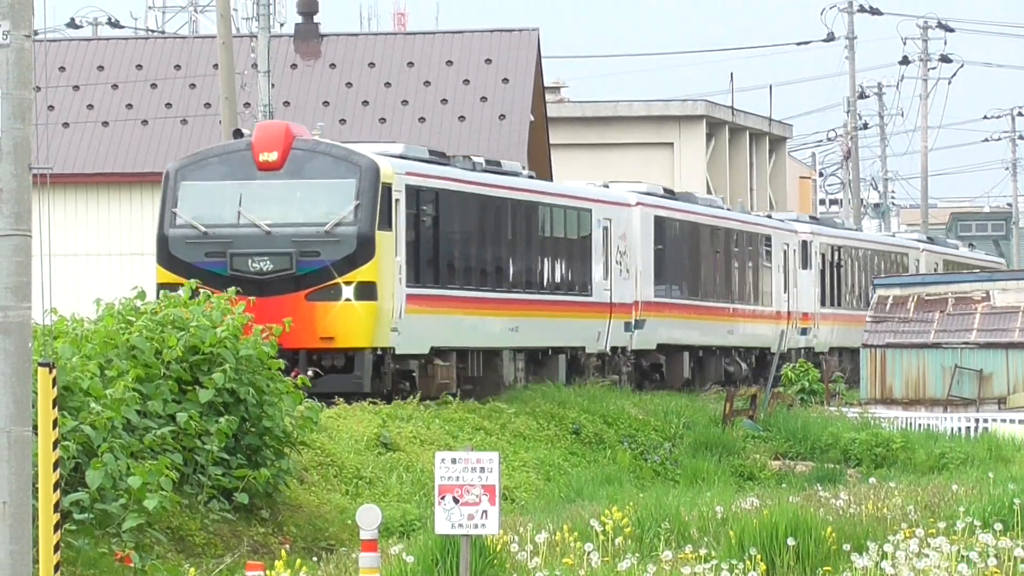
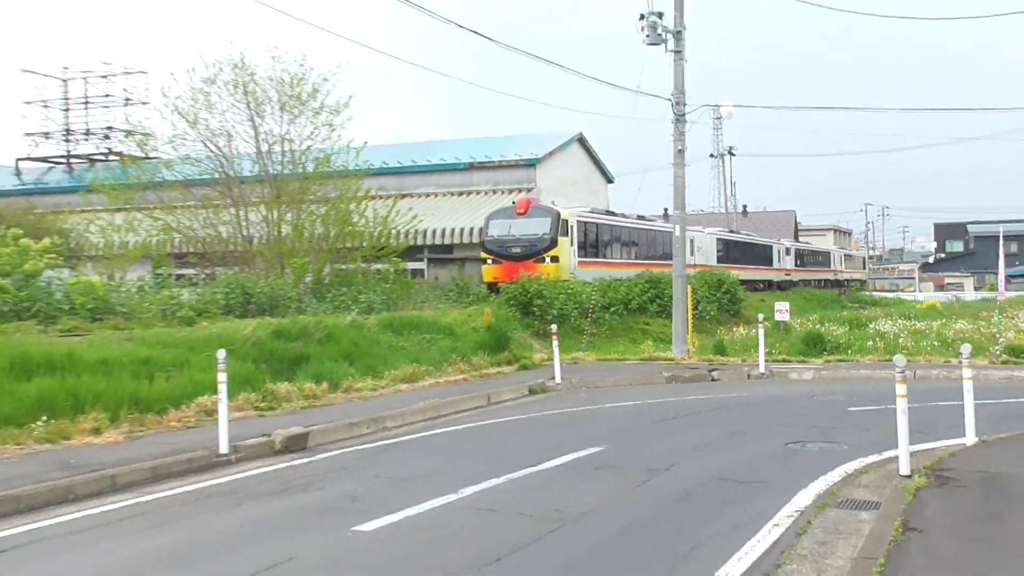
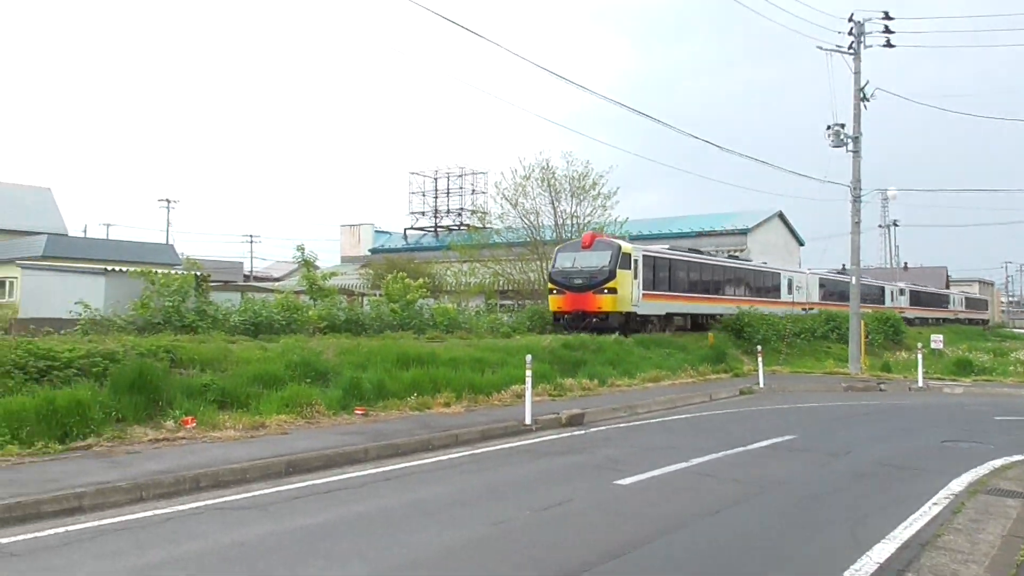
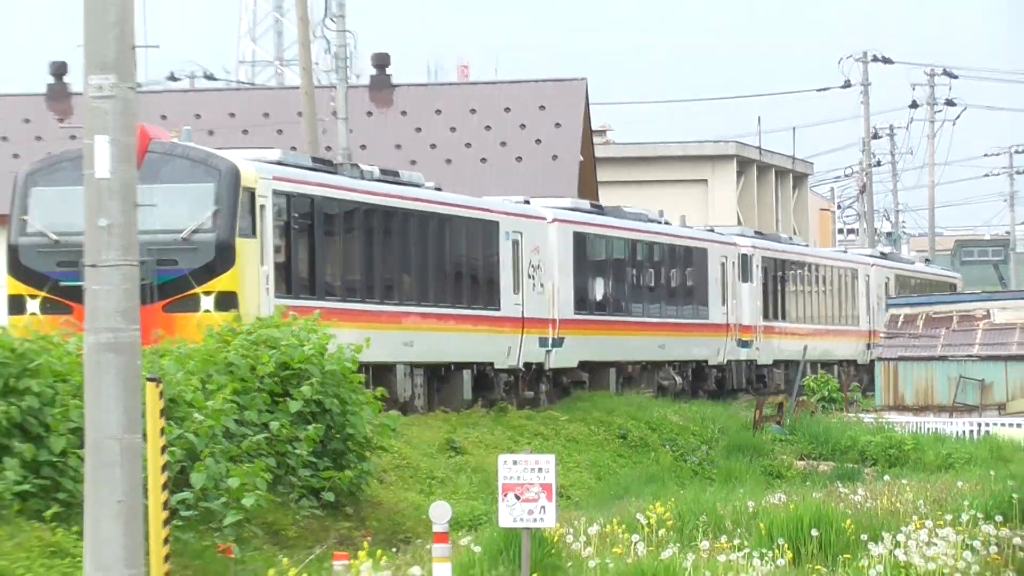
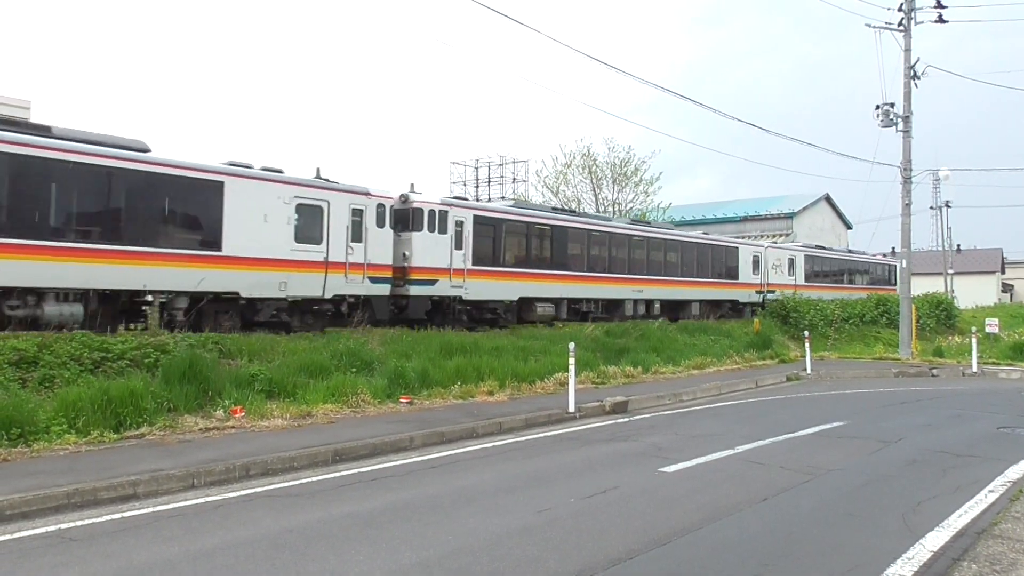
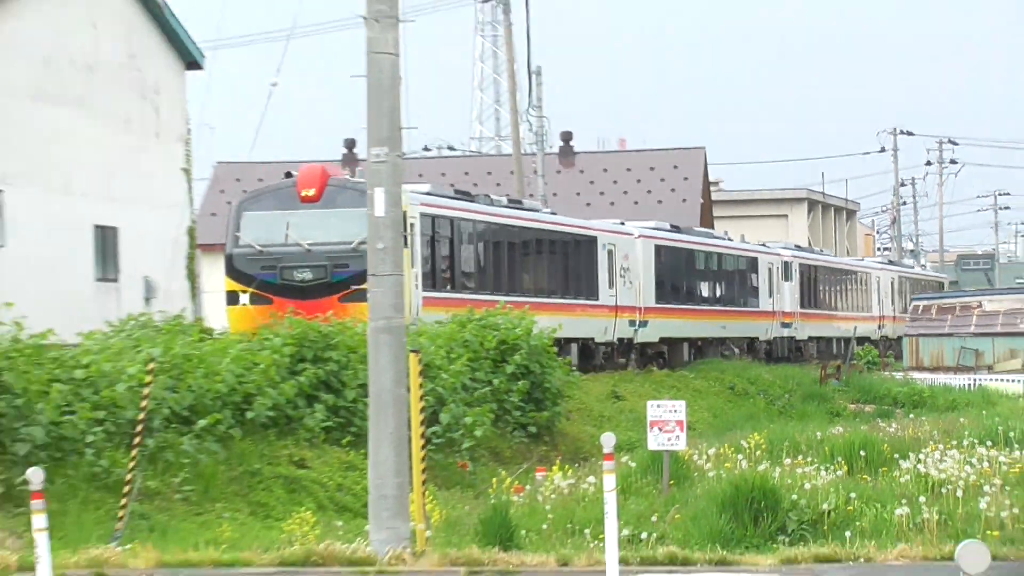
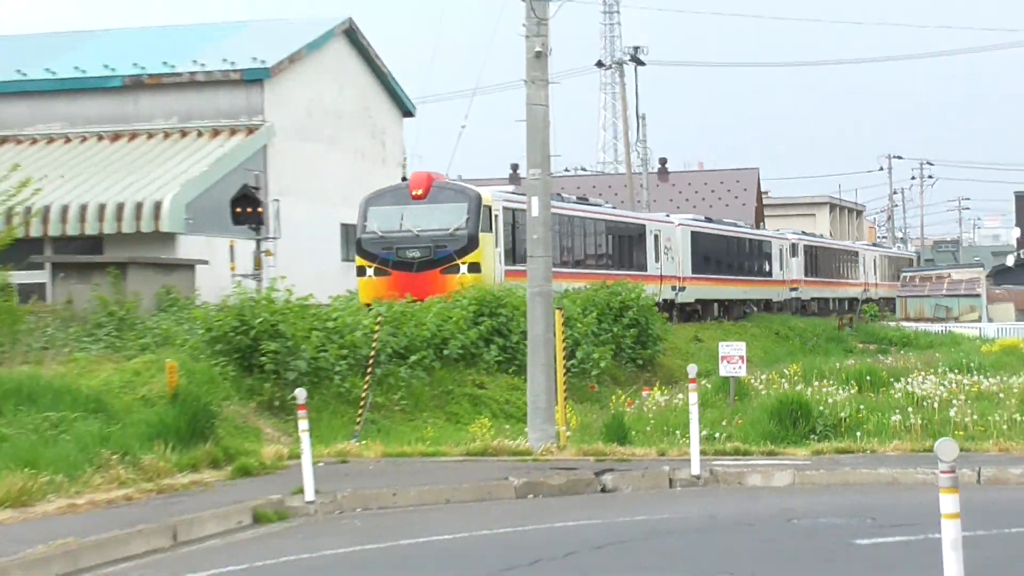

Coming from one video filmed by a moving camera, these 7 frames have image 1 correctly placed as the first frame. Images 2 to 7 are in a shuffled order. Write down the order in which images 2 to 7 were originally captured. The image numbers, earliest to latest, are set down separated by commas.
4, 6, 7, 2, 3, 5
